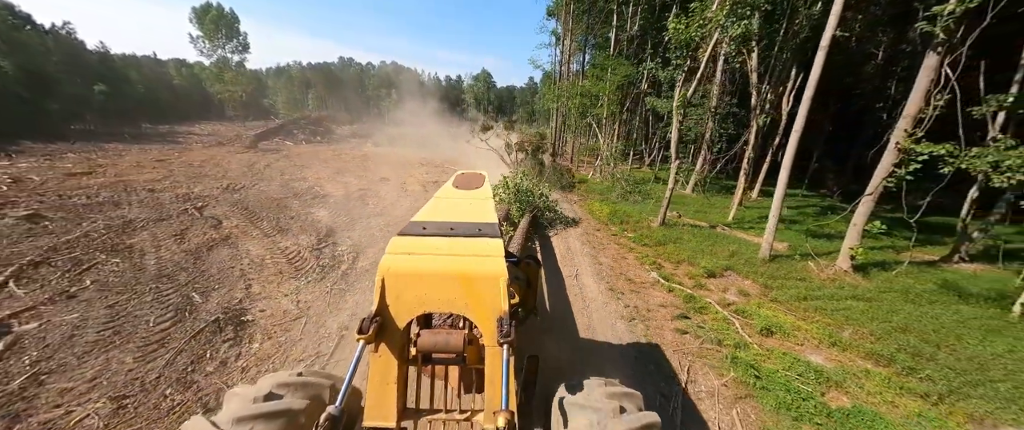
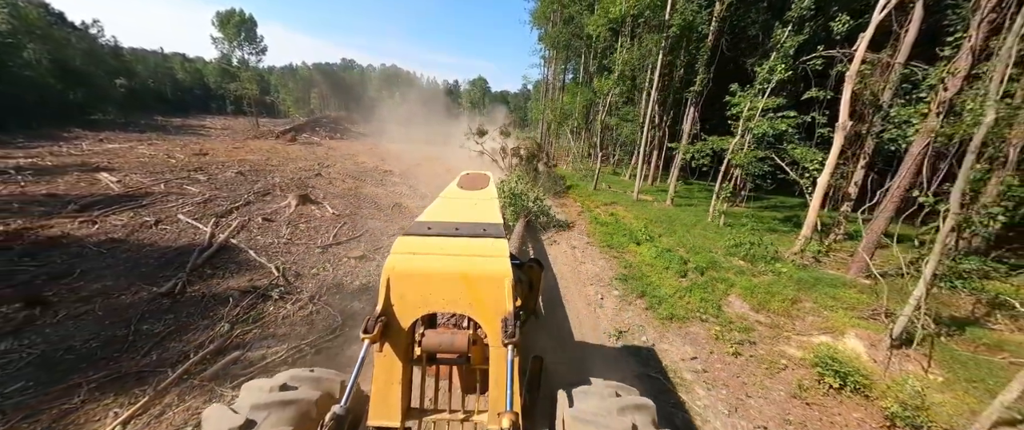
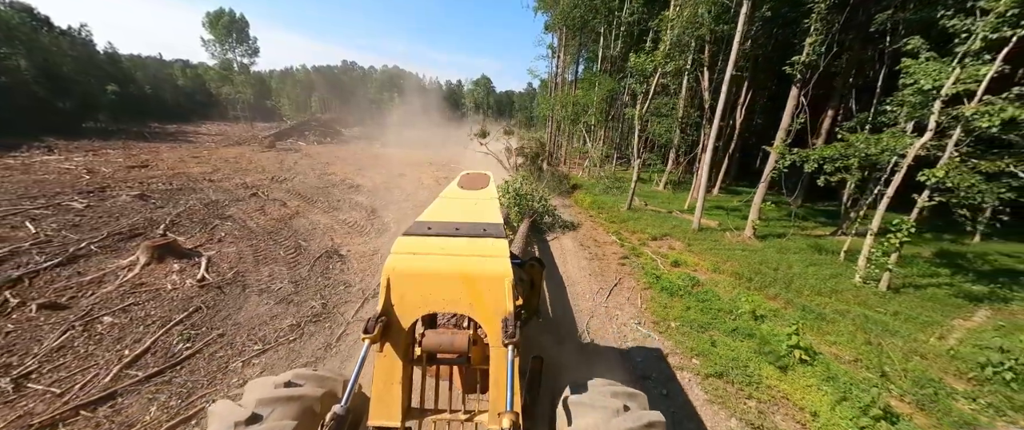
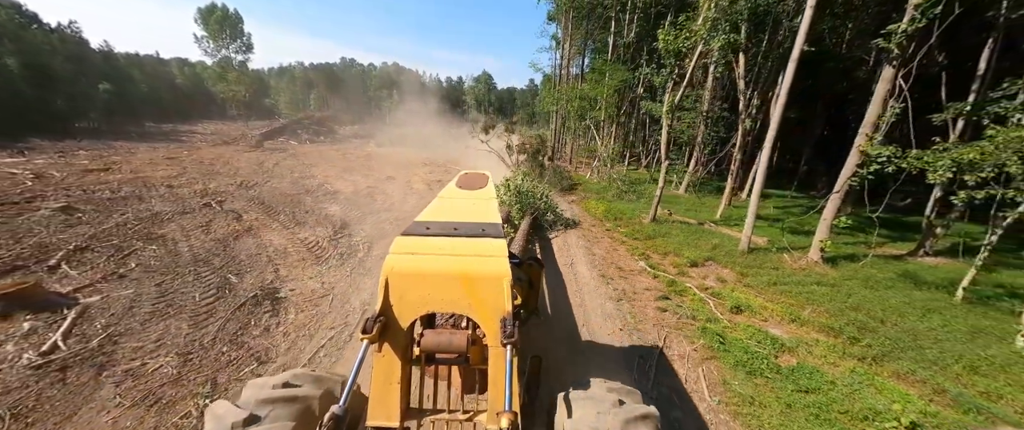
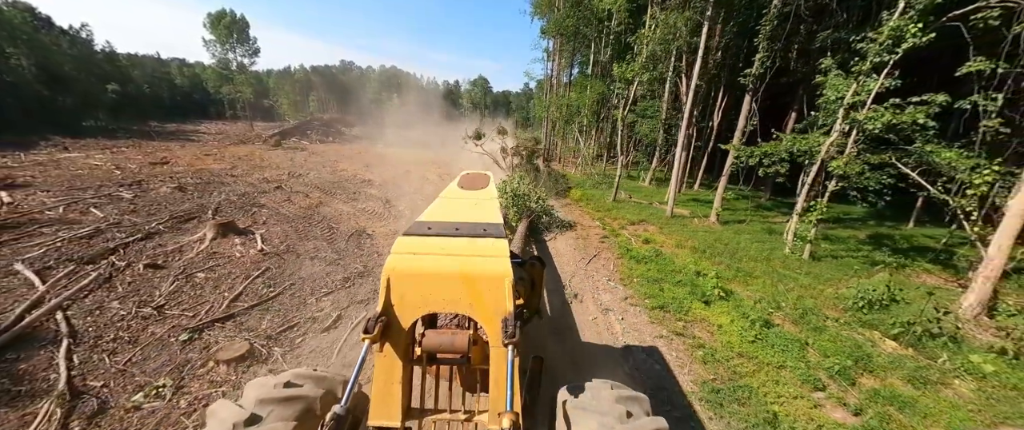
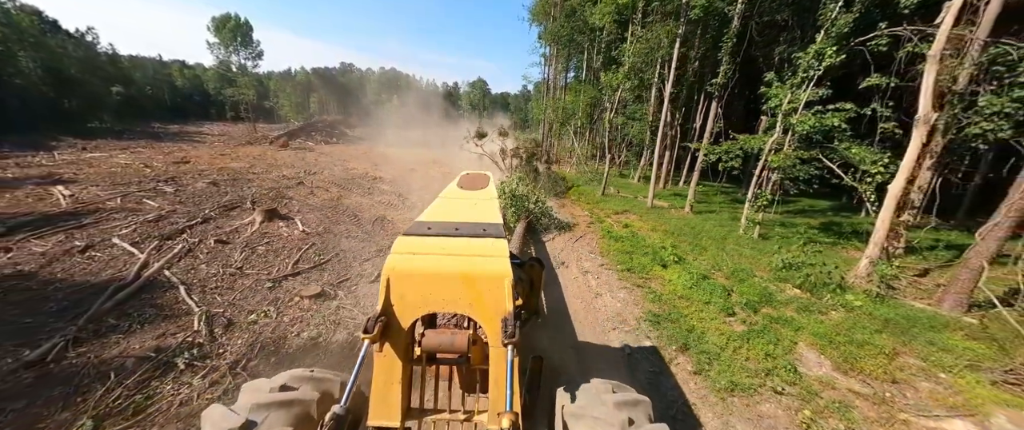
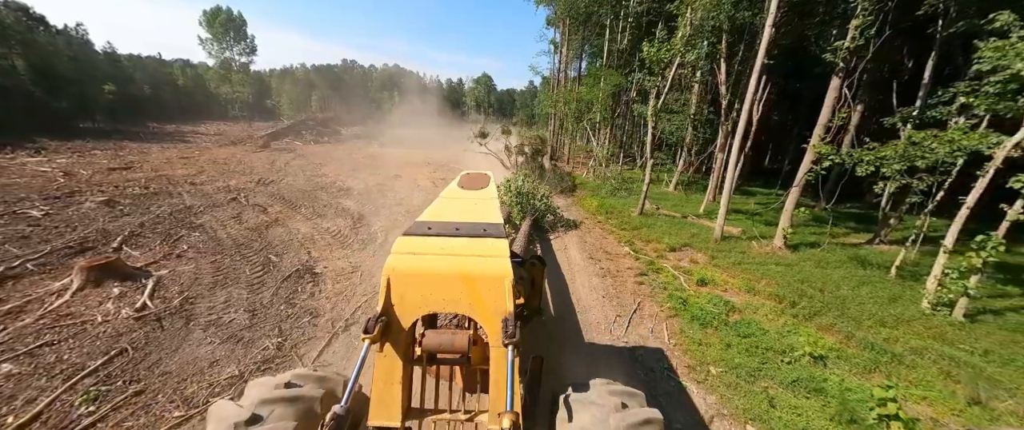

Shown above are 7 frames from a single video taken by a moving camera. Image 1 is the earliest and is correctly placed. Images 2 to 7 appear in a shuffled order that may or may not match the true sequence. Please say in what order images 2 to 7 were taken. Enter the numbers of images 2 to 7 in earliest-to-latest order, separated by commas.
4, 7, 3, 5, 6, 2
